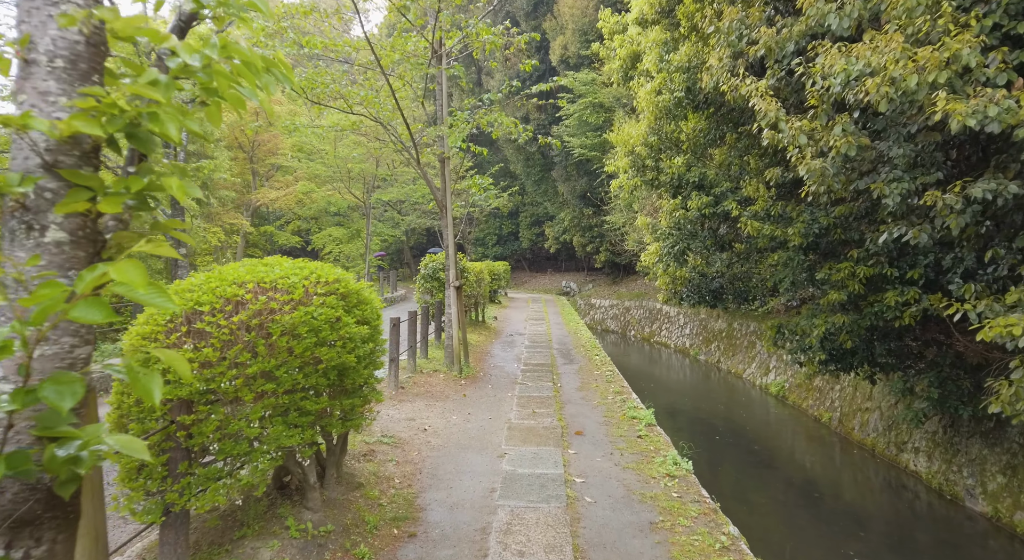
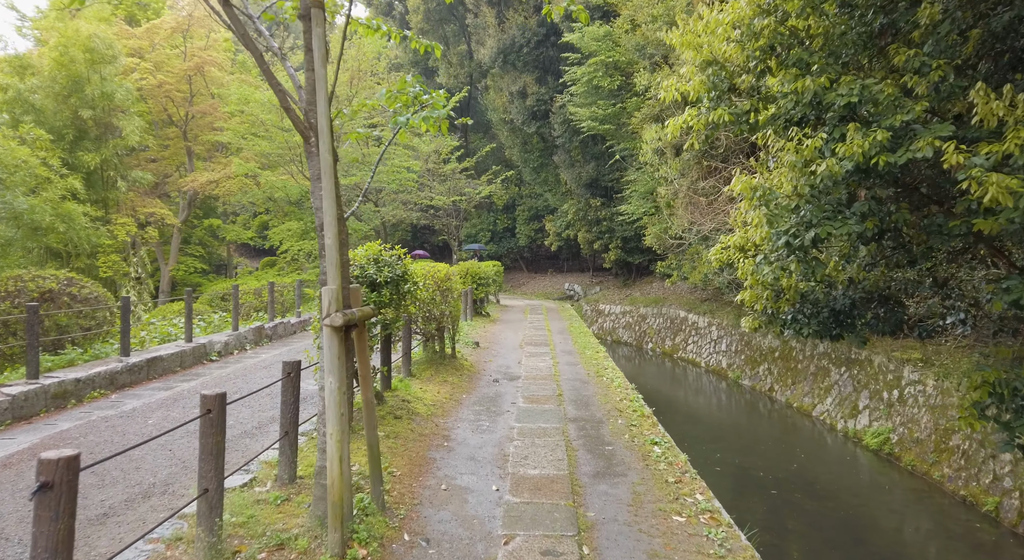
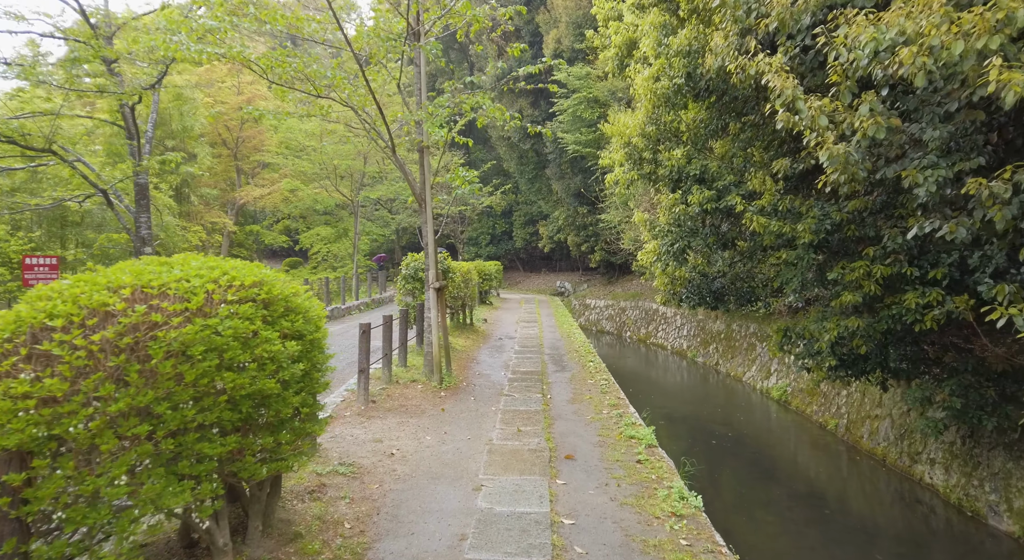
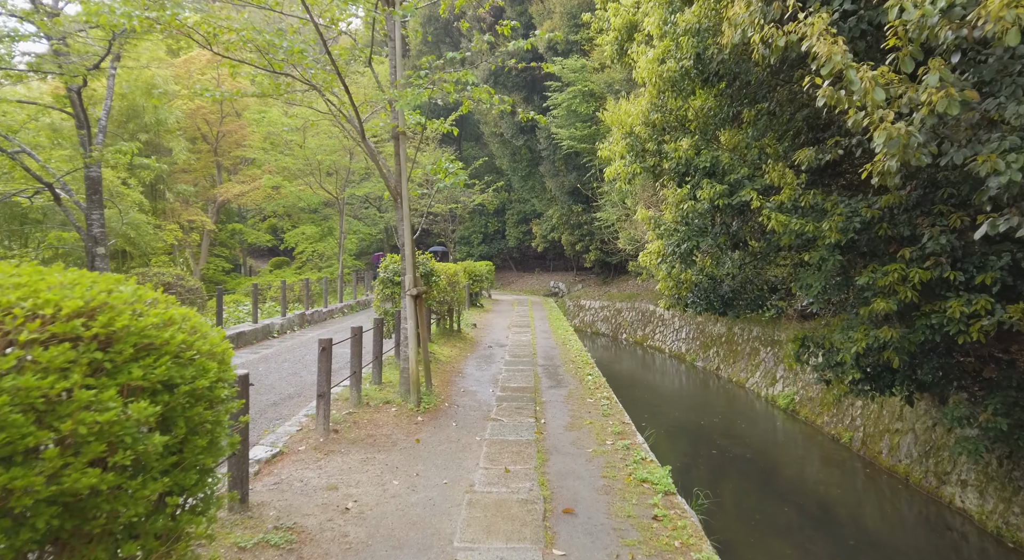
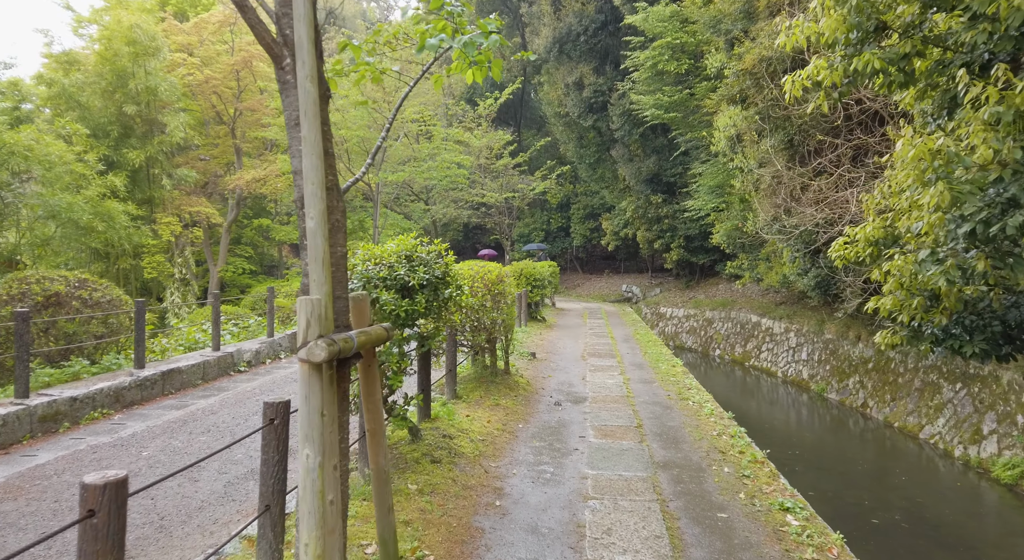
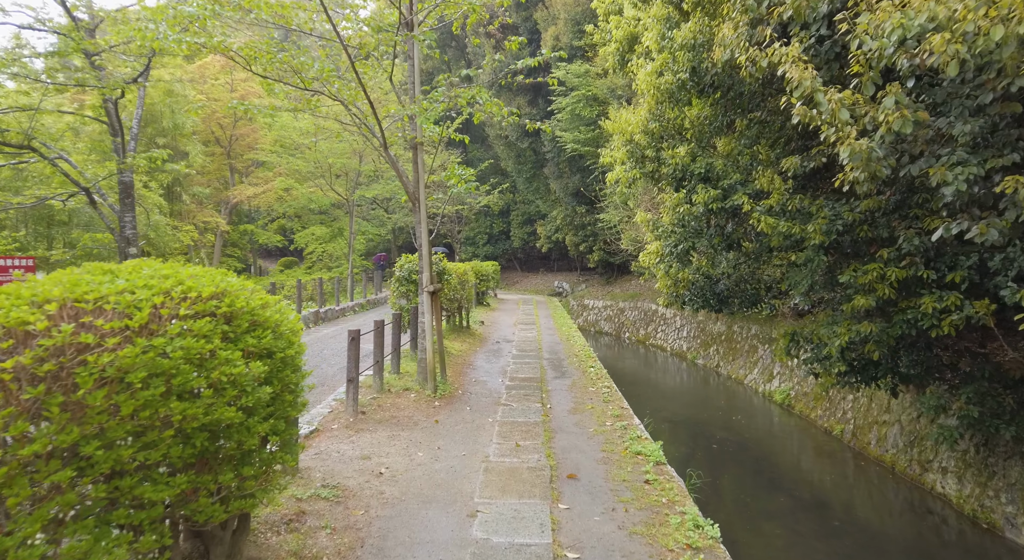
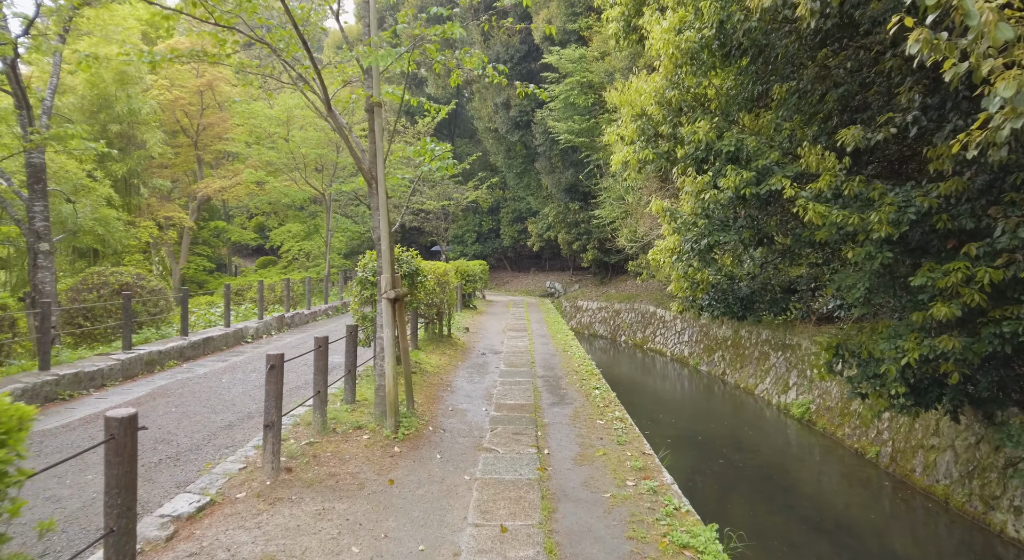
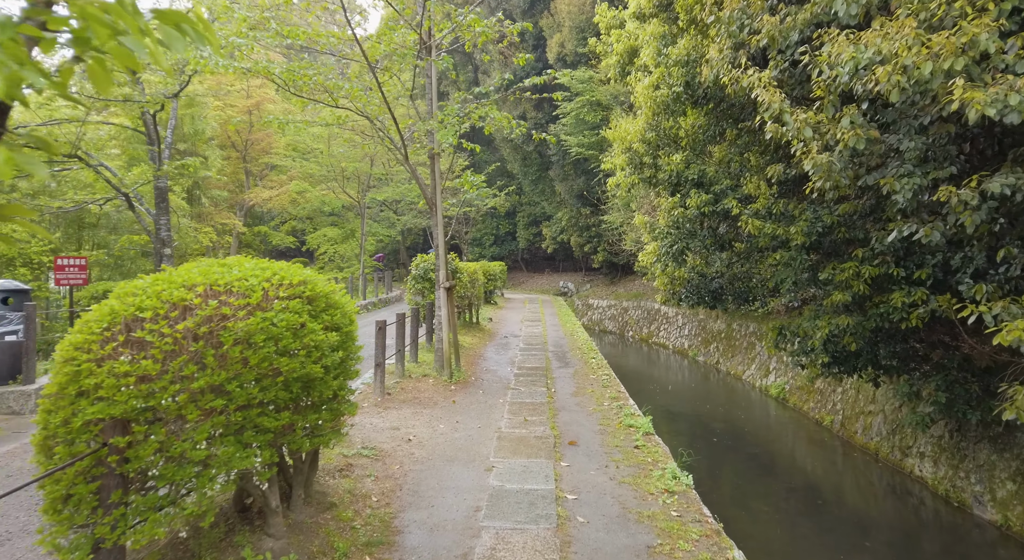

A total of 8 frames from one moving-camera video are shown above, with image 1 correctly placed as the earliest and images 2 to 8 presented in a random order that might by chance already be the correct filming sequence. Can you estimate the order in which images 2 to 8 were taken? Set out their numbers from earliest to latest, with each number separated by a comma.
8, 3, 6, 4, 7, 2, 5
